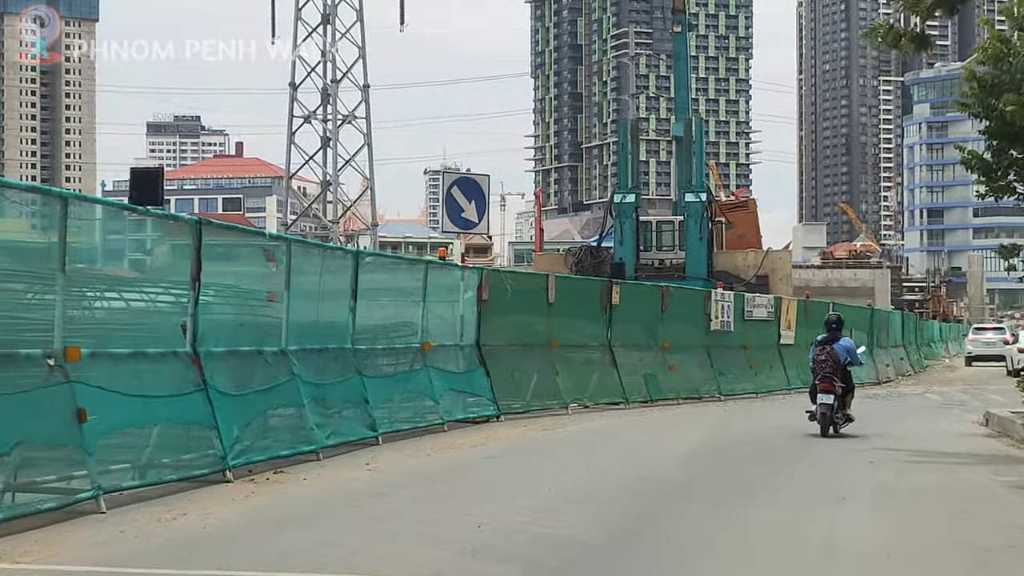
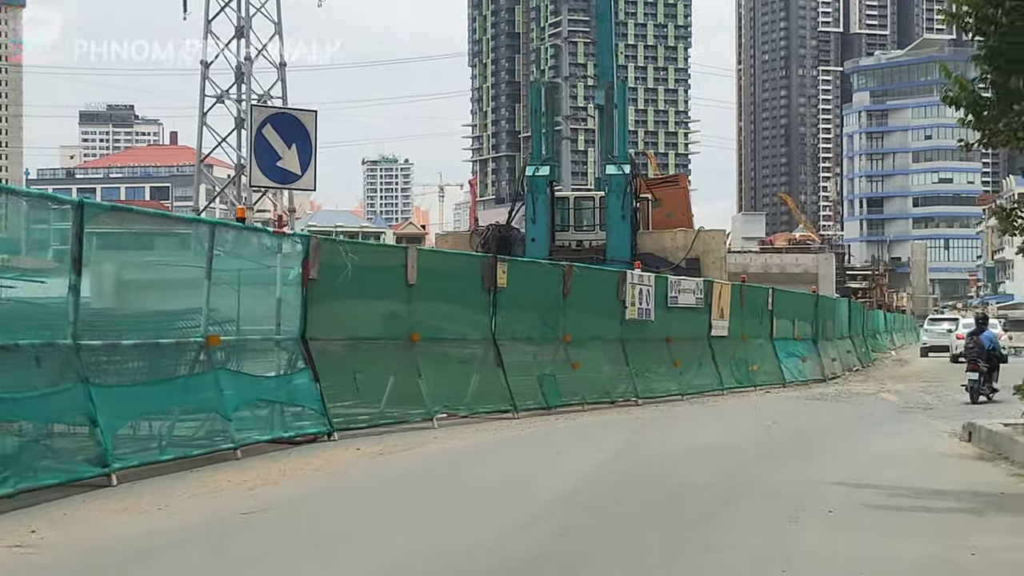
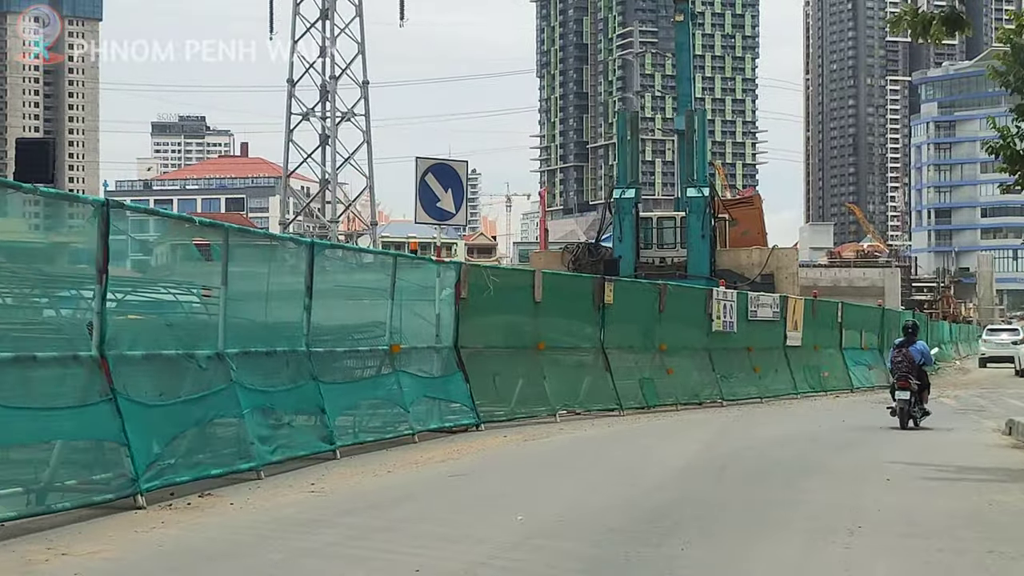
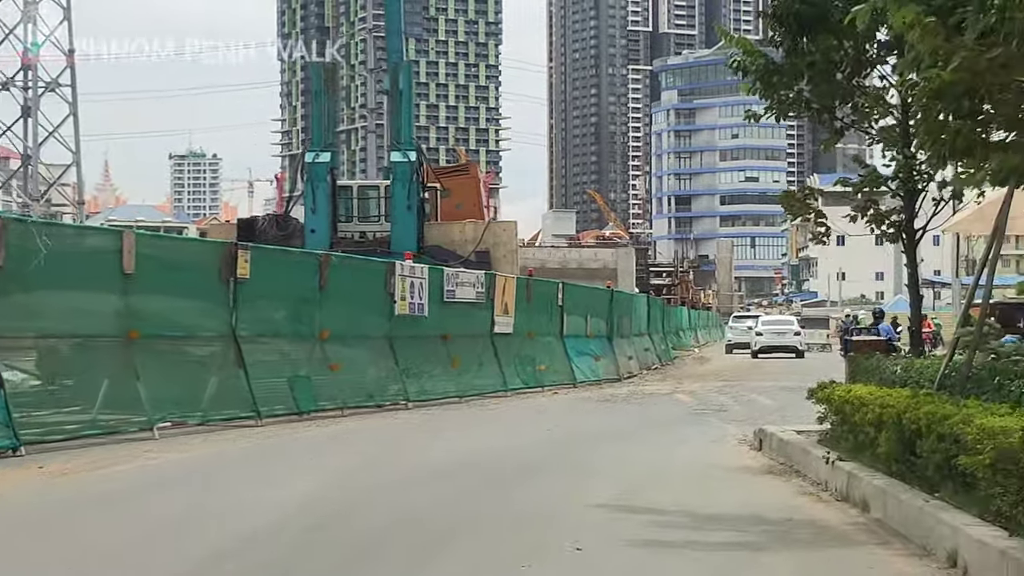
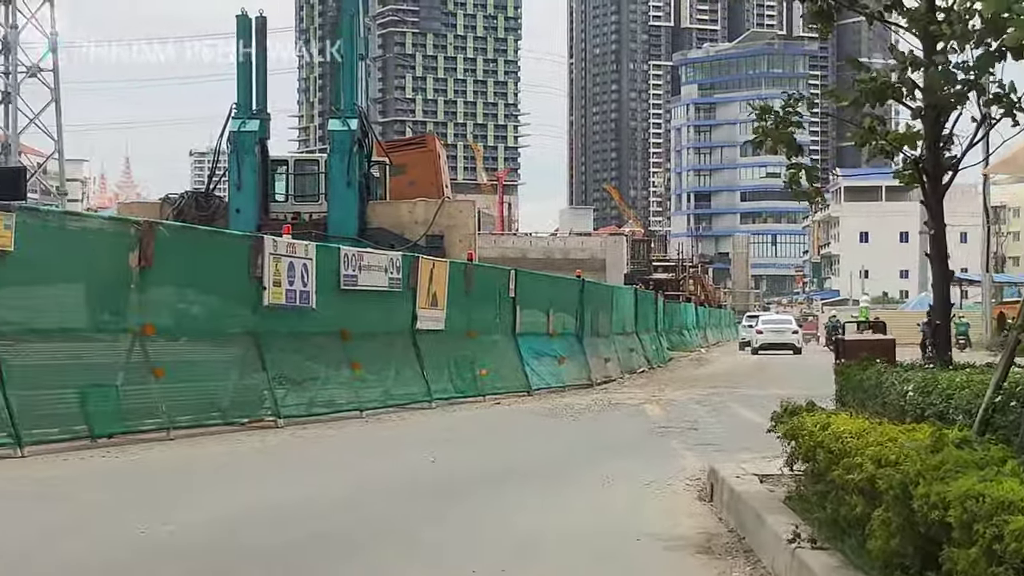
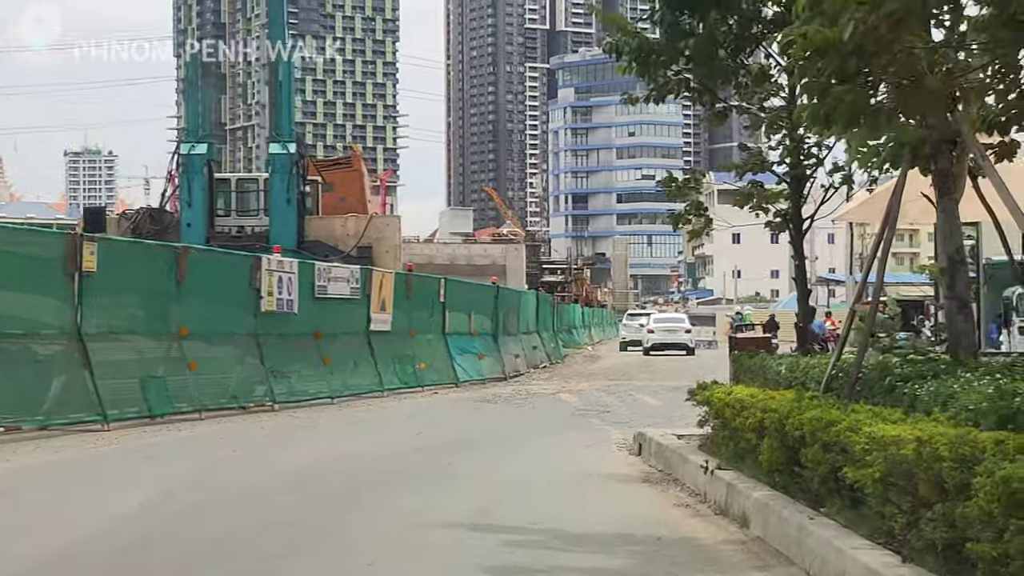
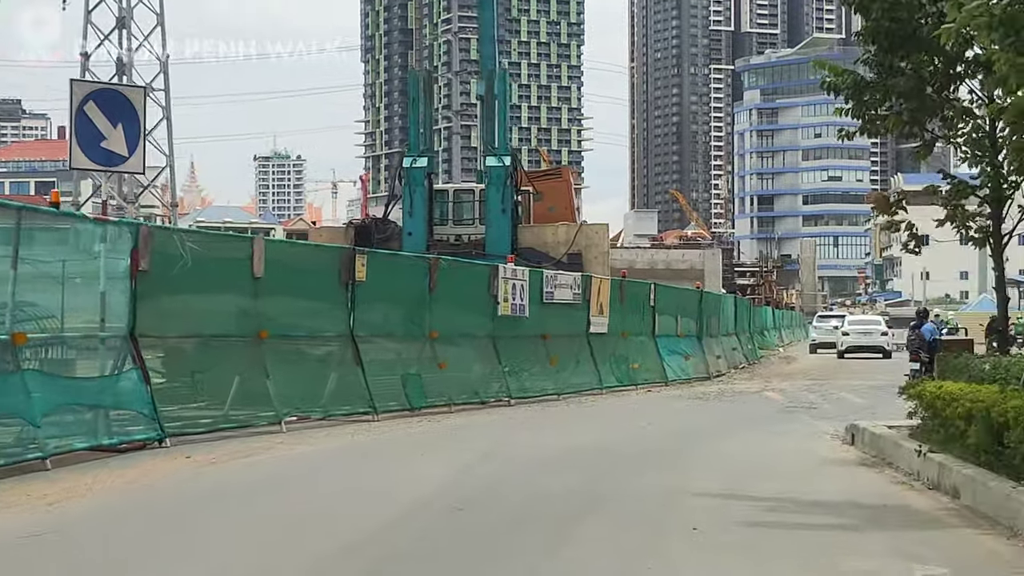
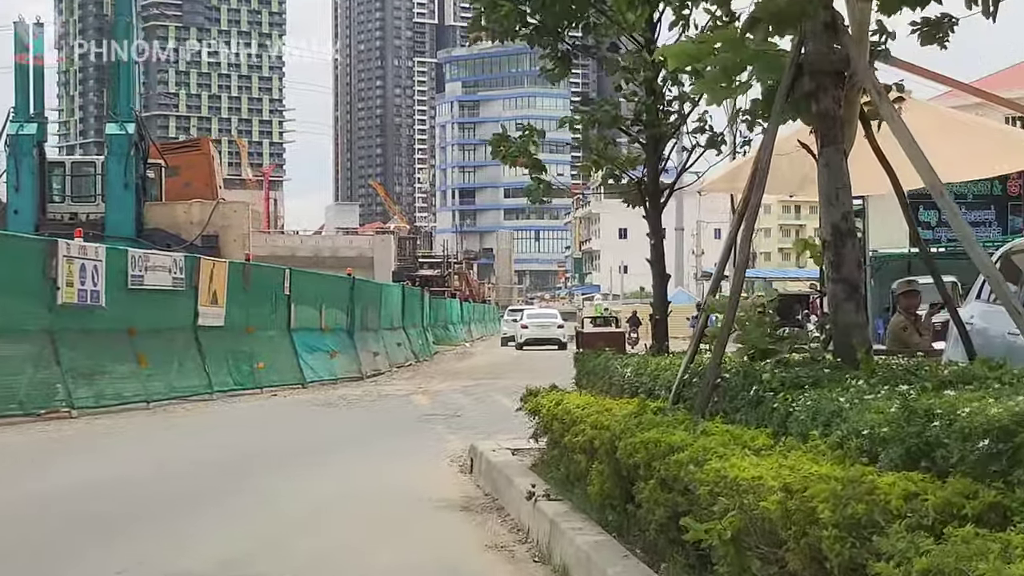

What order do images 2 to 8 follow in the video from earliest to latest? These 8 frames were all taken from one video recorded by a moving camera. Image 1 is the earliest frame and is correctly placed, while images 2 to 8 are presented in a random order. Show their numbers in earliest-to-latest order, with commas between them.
3, 2, 7, 4, 6, 8, 5
